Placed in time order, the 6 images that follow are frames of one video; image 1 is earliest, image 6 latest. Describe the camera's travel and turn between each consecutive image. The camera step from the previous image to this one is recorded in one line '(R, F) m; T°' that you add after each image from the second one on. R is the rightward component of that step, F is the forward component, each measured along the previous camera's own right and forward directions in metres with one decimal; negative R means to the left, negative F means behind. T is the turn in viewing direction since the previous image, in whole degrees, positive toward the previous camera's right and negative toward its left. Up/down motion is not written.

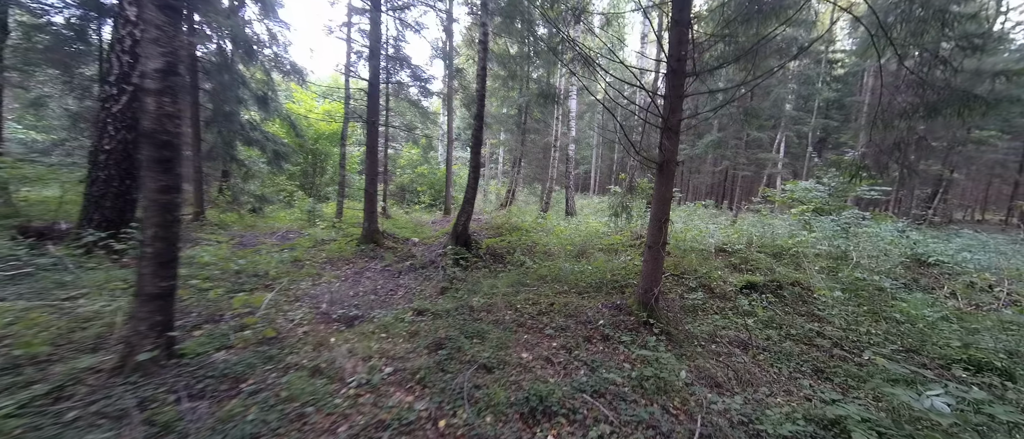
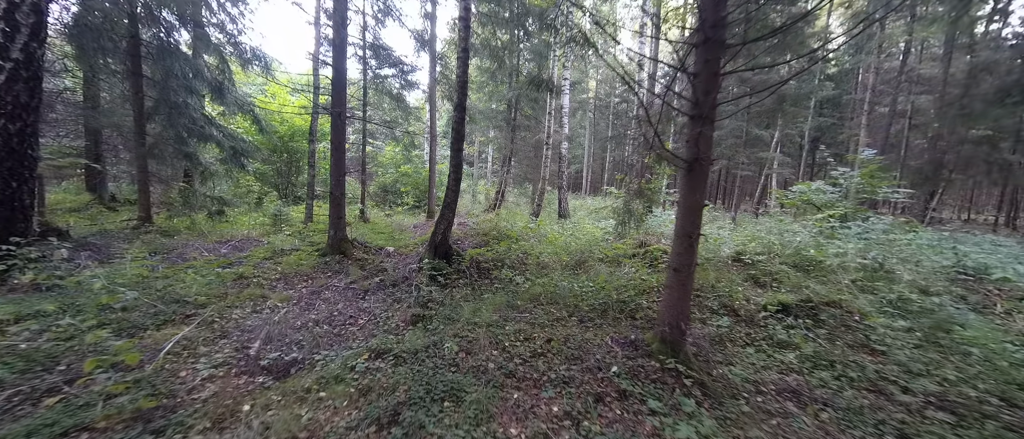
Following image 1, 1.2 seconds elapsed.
(+0.1, +1.1) m; +2°
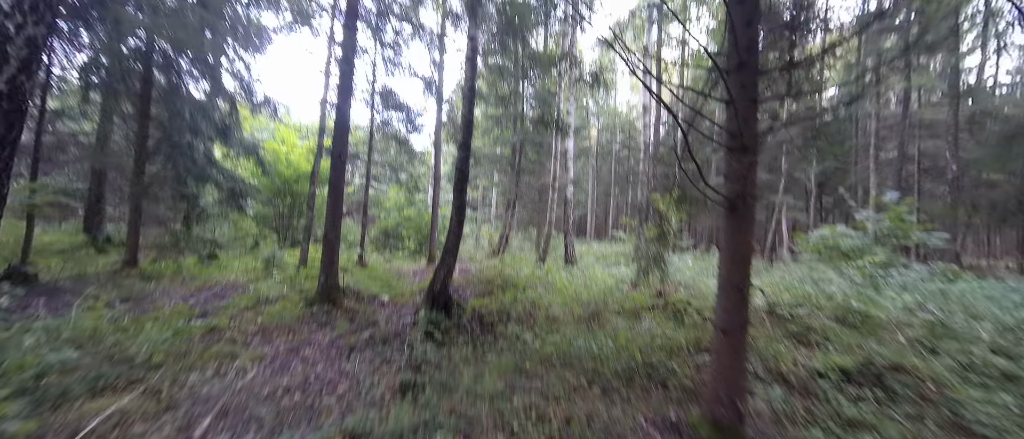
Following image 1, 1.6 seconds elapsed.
(-0.1, +0.6) m; -1°
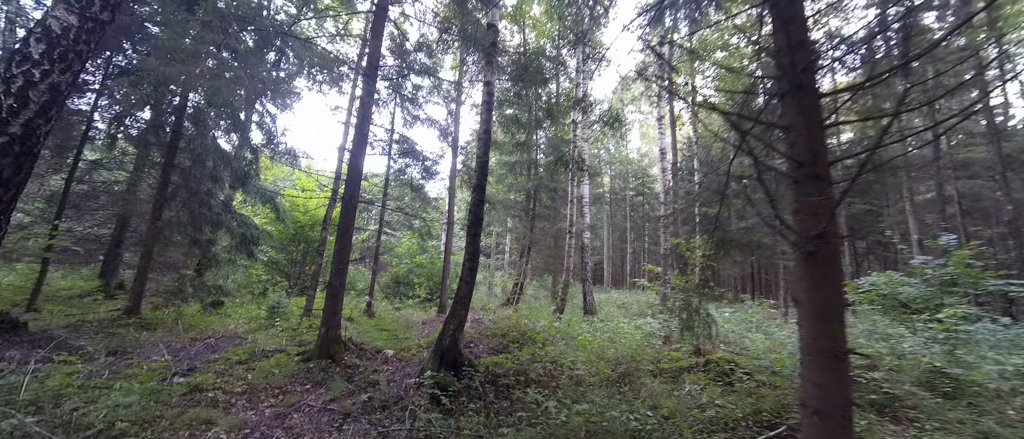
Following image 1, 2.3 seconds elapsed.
(-0.1, +0.5) m; -2°
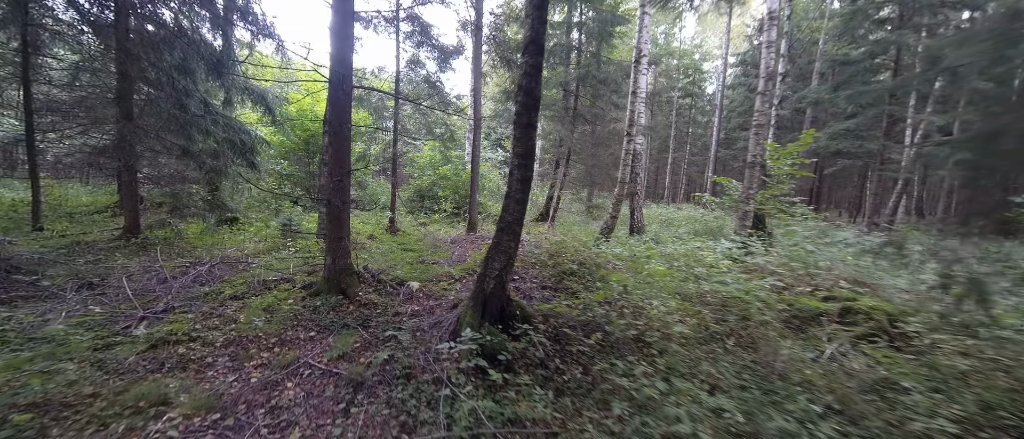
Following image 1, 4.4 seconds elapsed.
(-0.6, +2.0) m; -4°
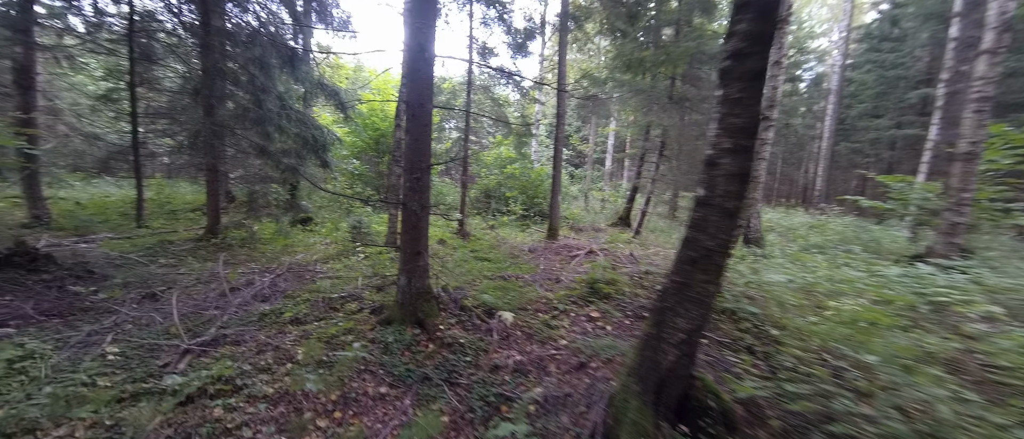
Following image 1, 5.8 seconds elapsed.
(-1.0, +1.4) m; -9°
